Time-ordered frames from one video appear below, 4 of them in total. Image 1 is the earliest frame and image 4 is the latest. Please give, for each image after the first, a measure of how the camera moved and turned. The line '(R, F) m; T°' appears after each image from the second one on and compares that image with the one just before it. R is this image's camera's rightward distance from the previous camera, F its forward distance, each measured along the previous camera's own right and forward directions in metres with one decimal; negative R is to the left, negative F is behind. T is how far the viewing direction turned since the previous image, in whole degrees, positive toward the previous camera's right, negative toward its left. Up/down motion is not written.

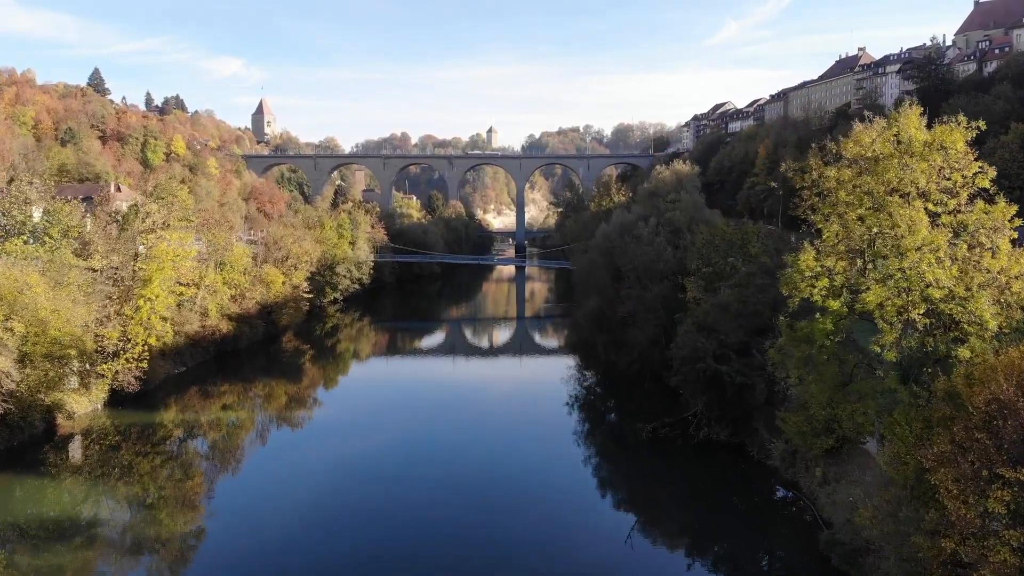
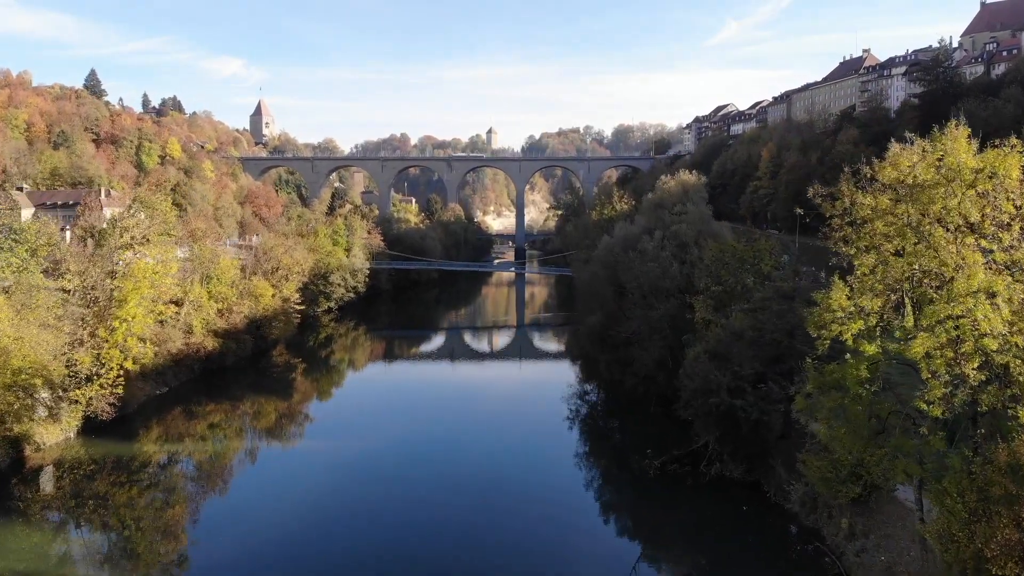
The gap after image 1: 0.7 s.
(+0.1, +1.0) m; 0°
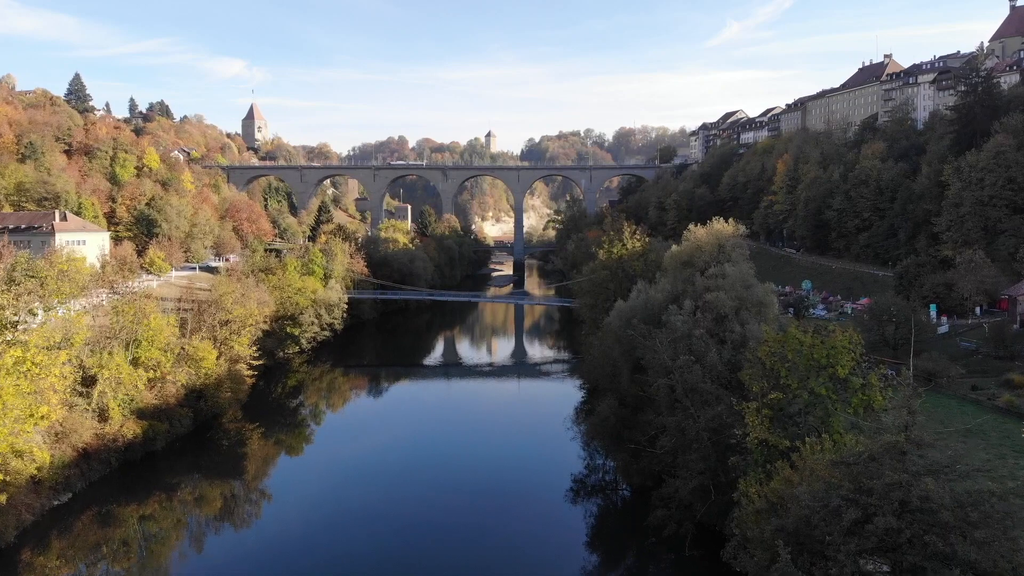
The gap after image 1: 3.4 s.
(+0.2, +4.4) m; 0°
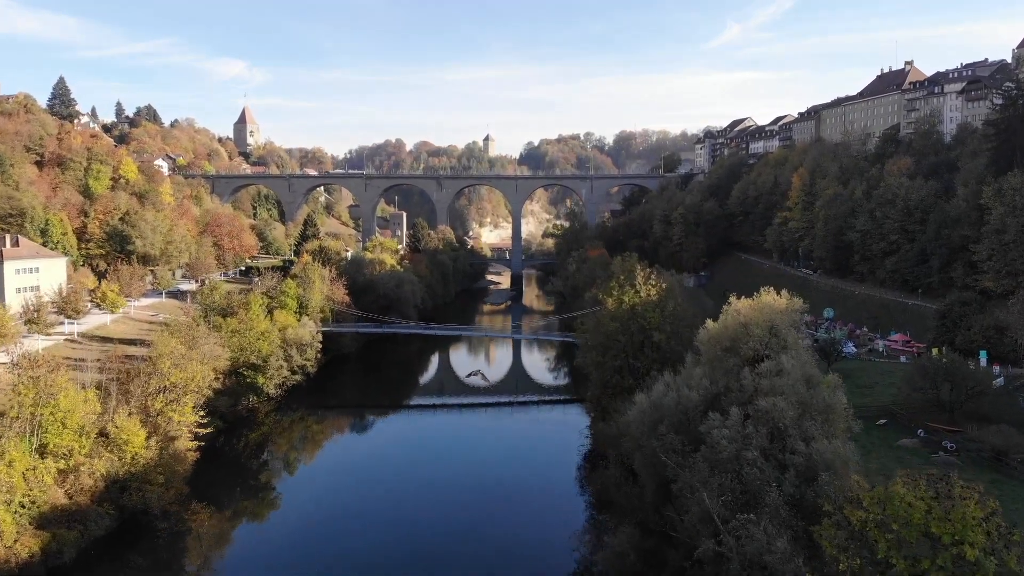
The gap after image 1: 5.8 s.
(+0.2, +3.8) m; 0°
